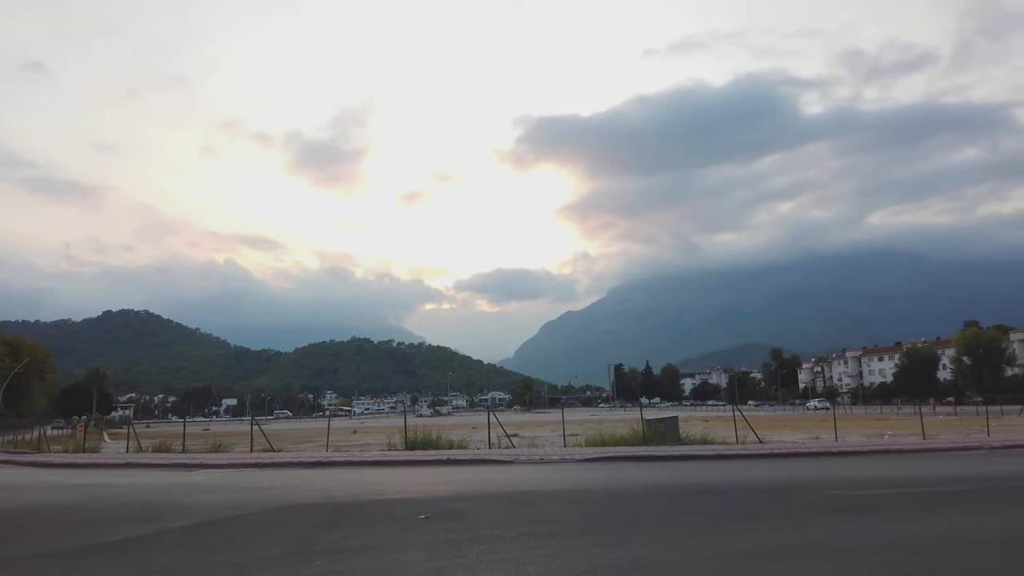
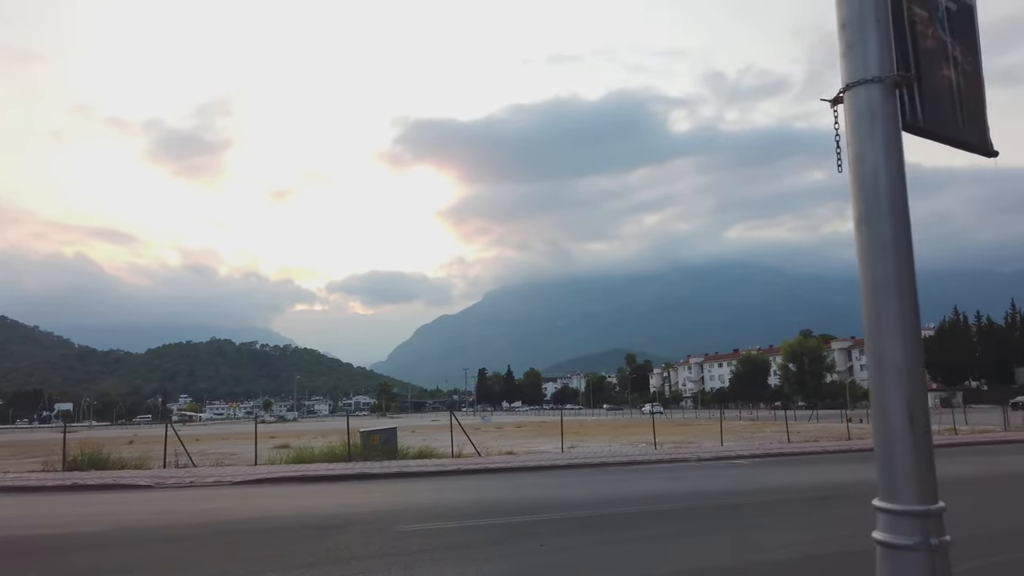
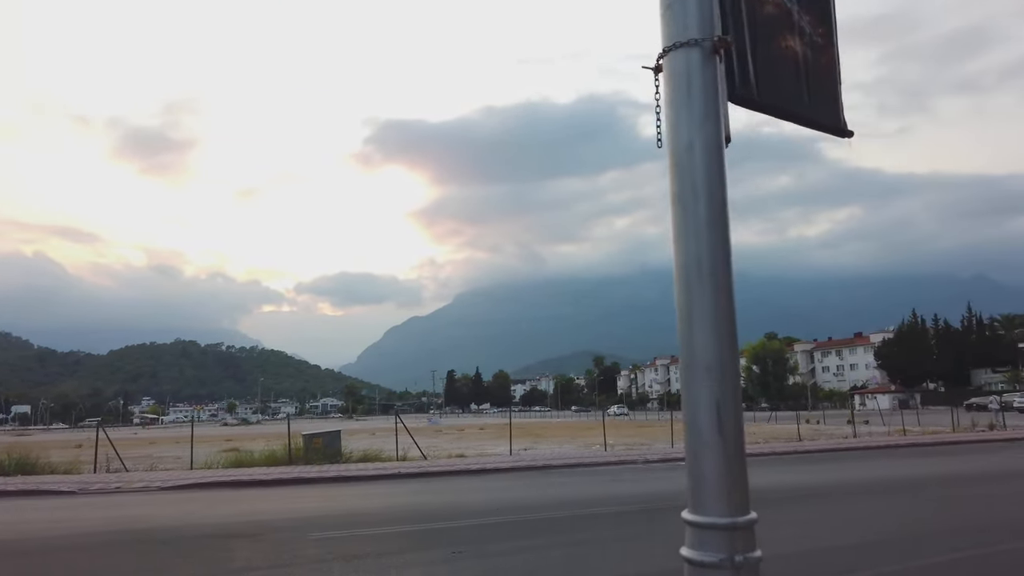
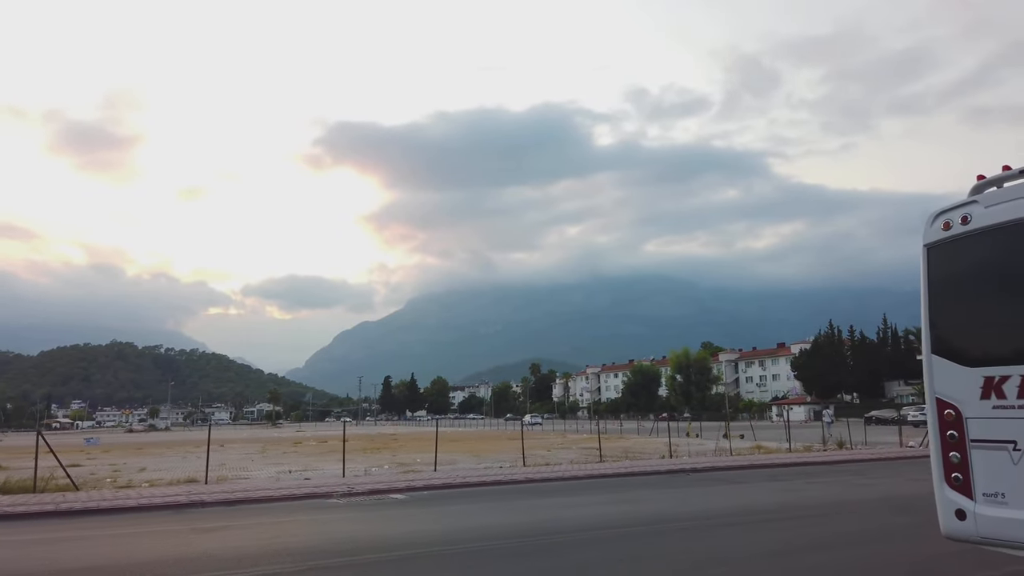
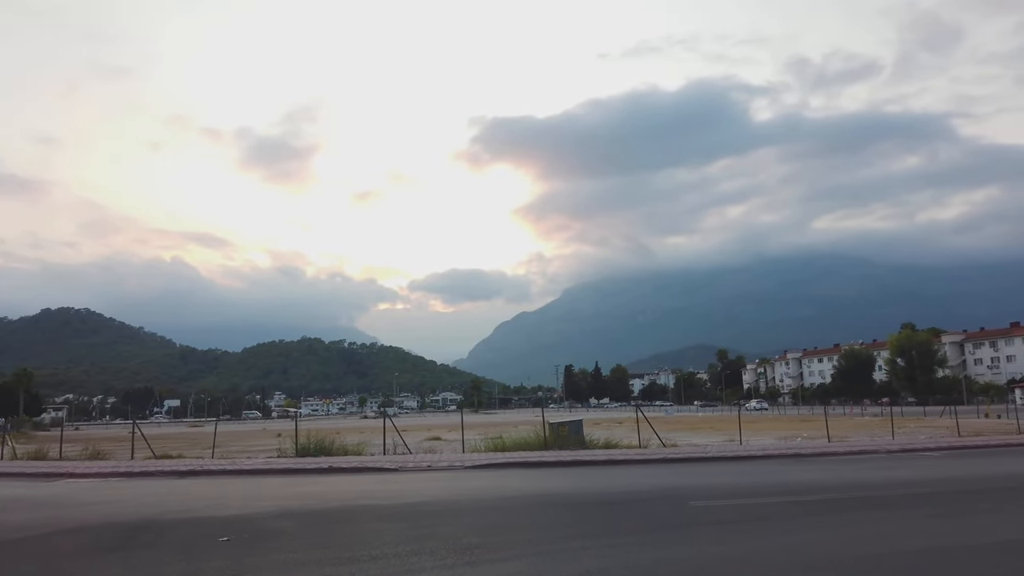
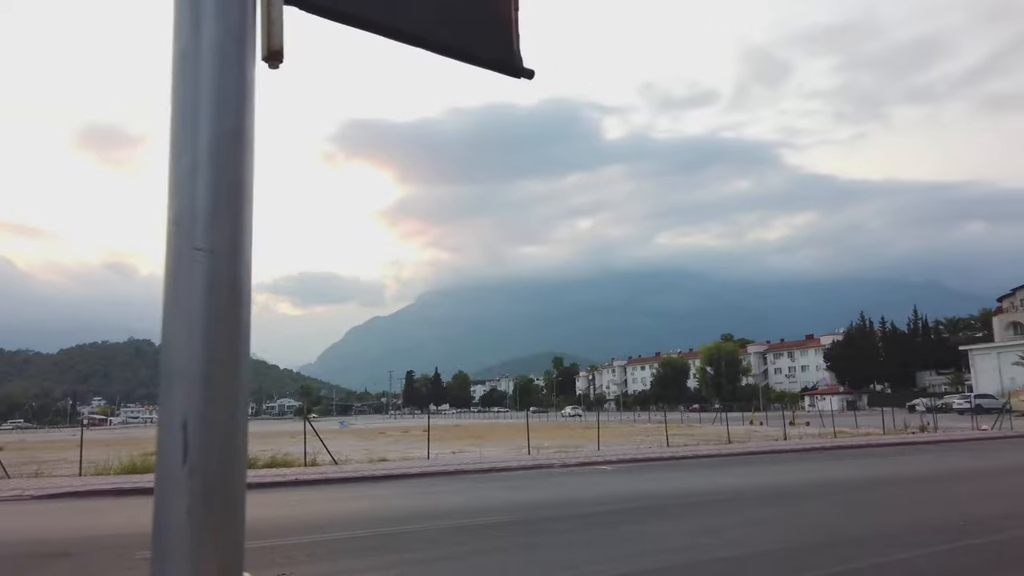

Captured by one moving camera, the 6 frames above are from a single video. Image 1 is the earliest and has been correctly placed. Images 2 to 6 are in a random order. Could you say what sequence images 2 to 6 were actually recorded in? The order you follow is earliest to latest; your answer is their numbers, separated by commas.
5, 2, 3, 6, 4
